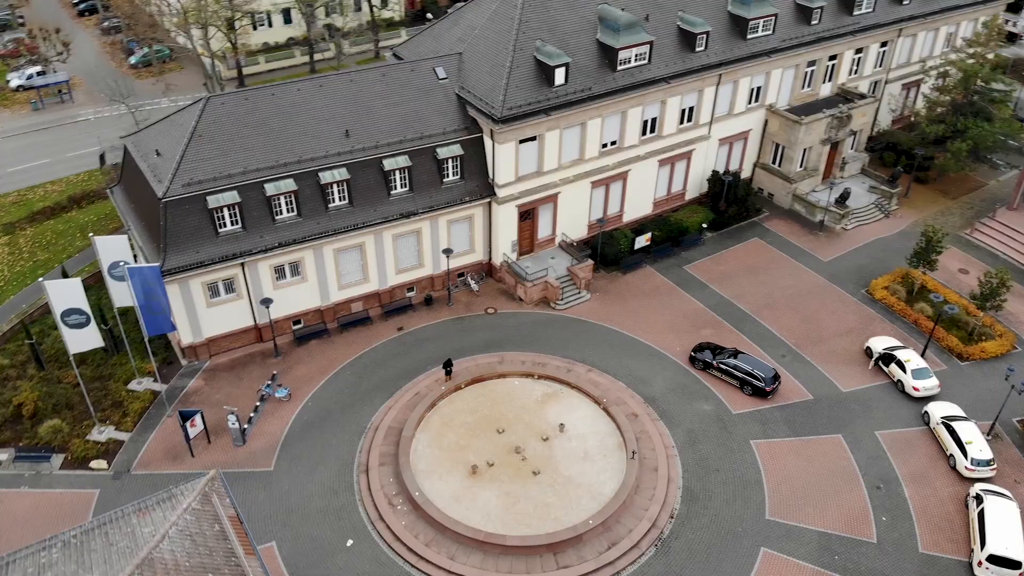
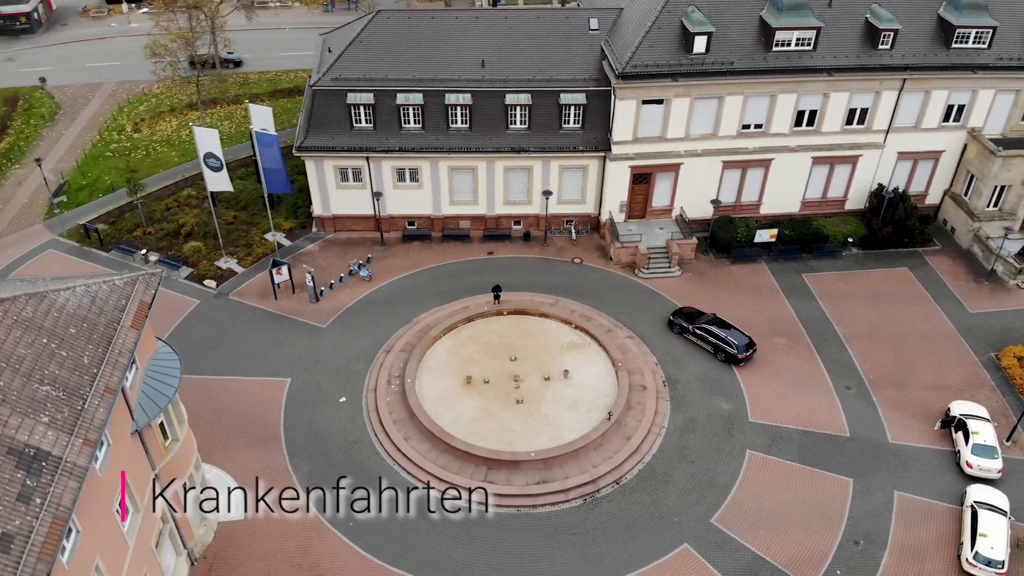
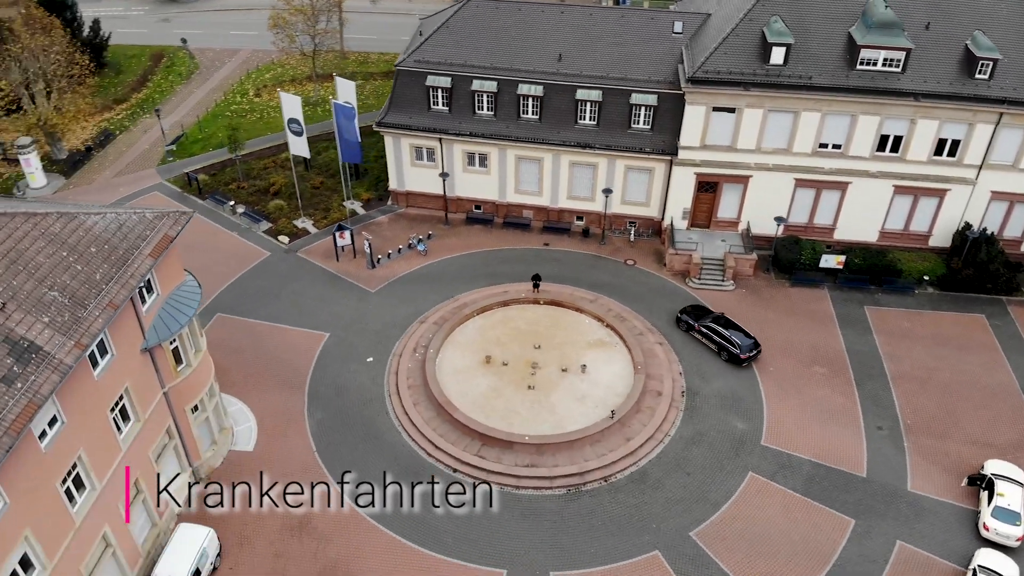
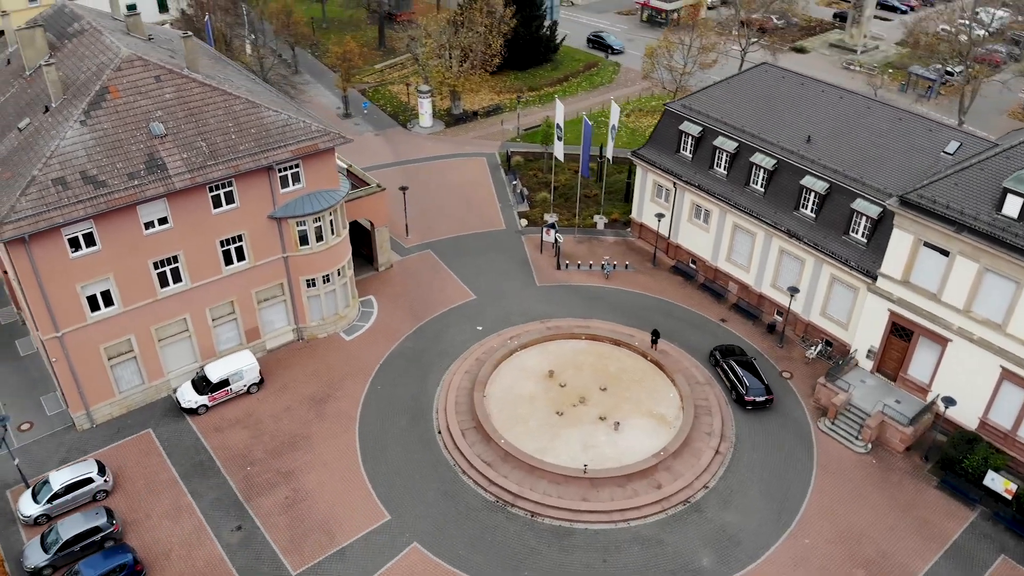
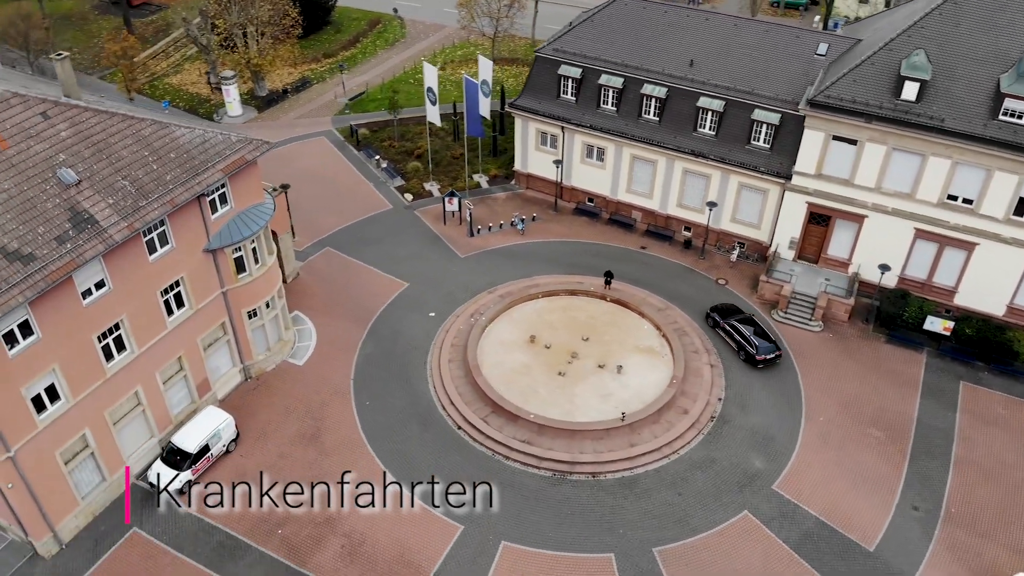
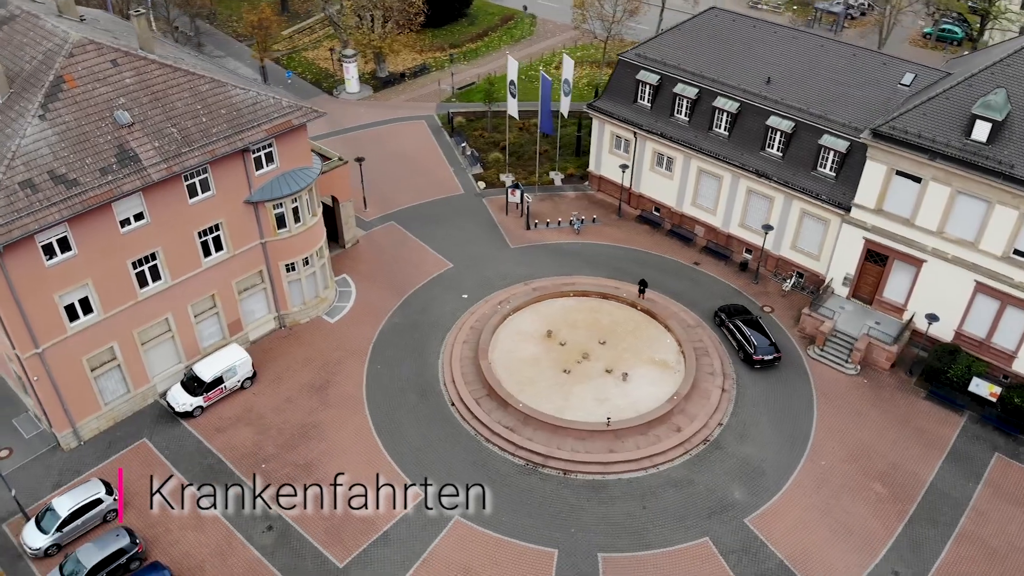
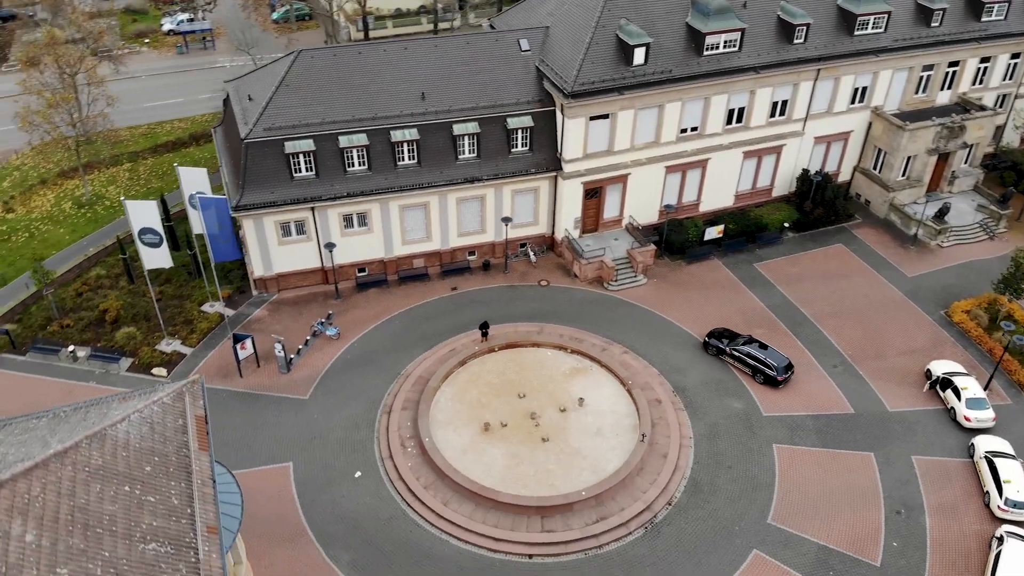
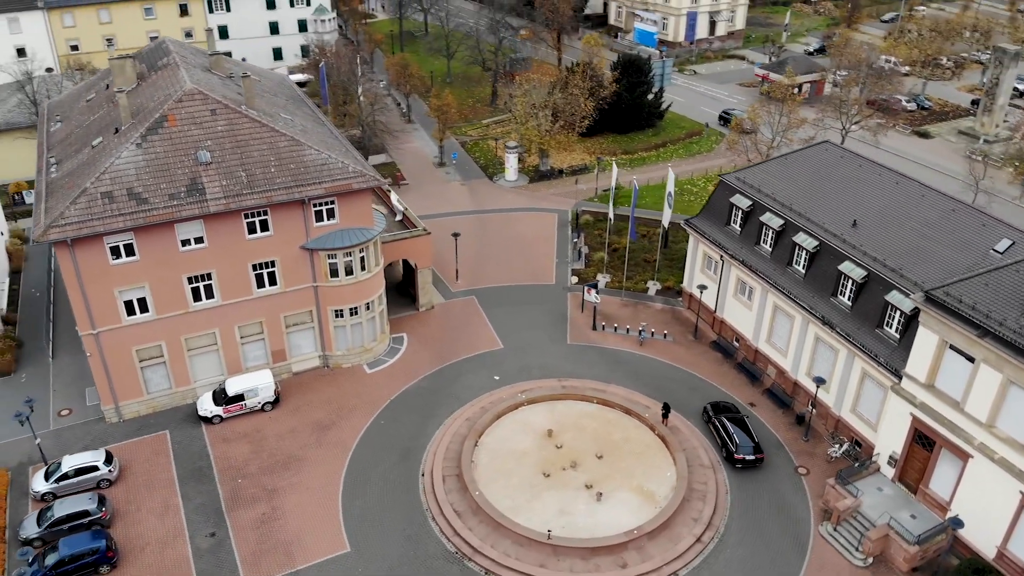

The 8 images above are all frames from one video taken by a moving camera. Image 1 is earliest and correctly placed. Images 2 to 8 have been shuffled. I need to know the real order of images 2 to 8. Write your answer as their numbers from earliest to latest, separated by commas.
7, 2, 3, 5, 6, 4, 8
